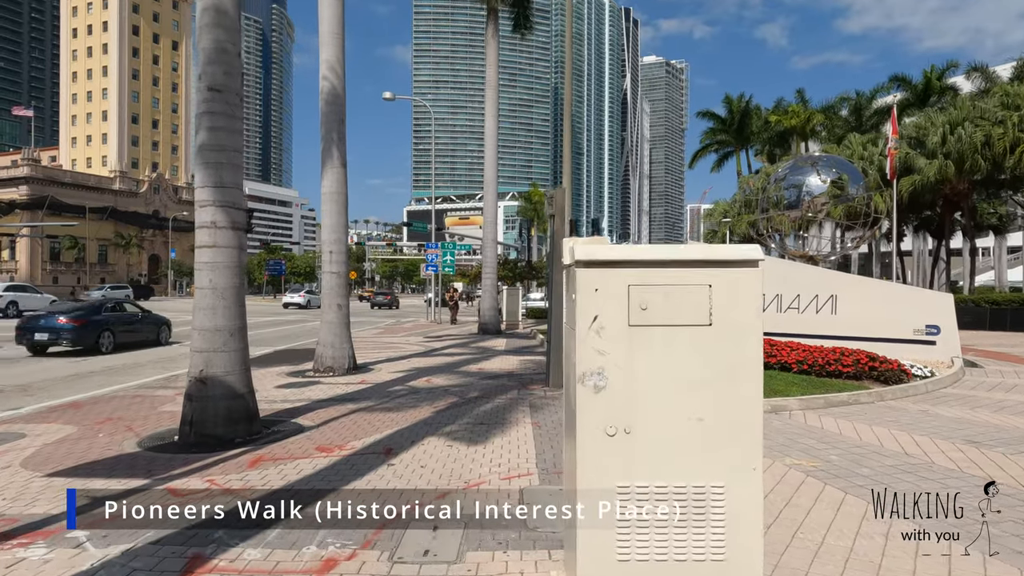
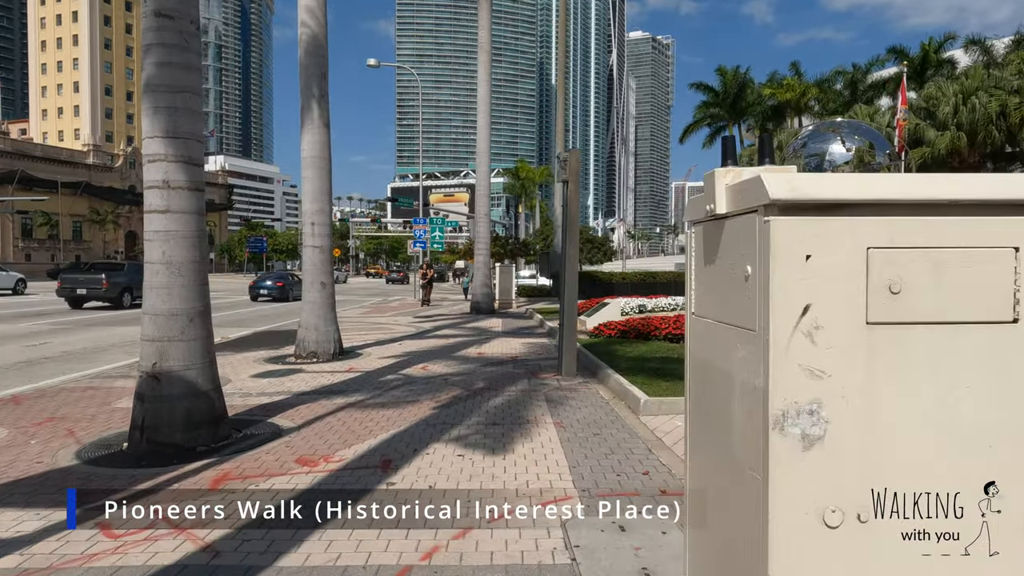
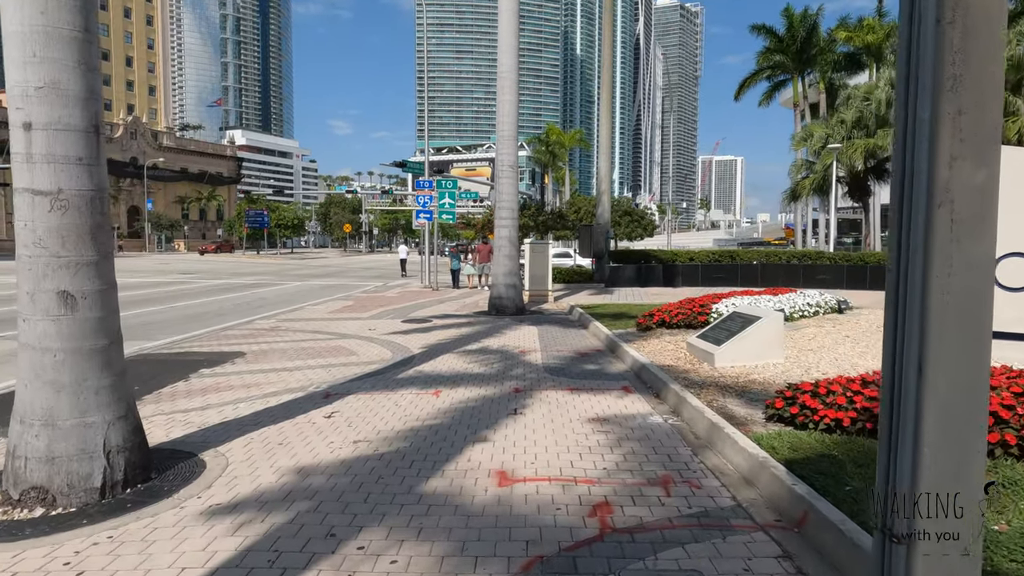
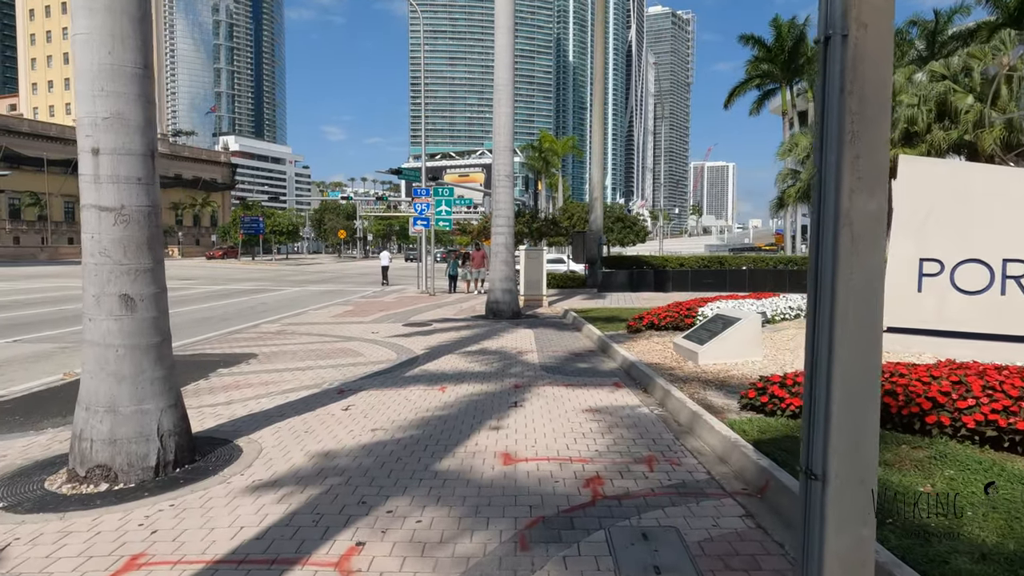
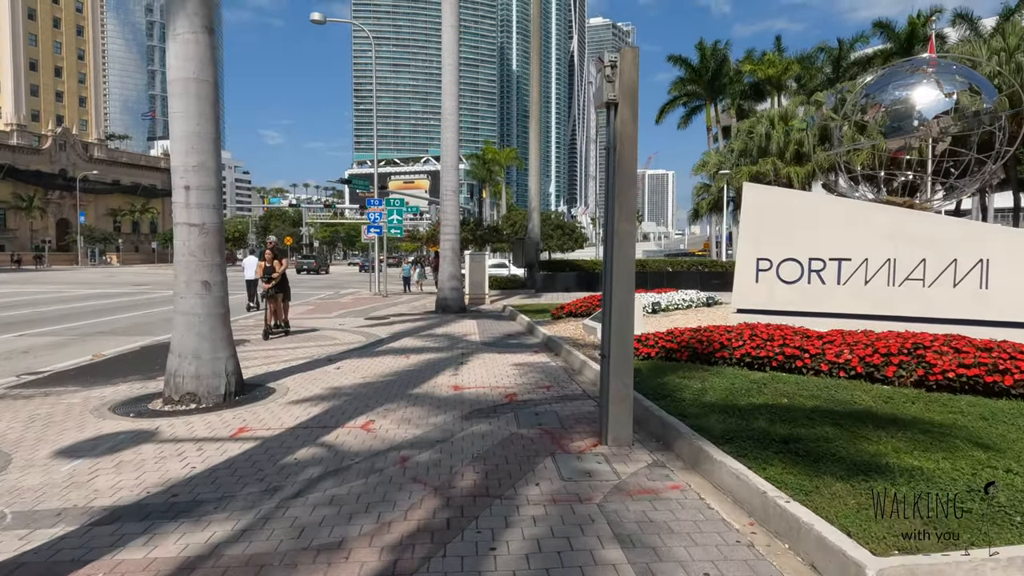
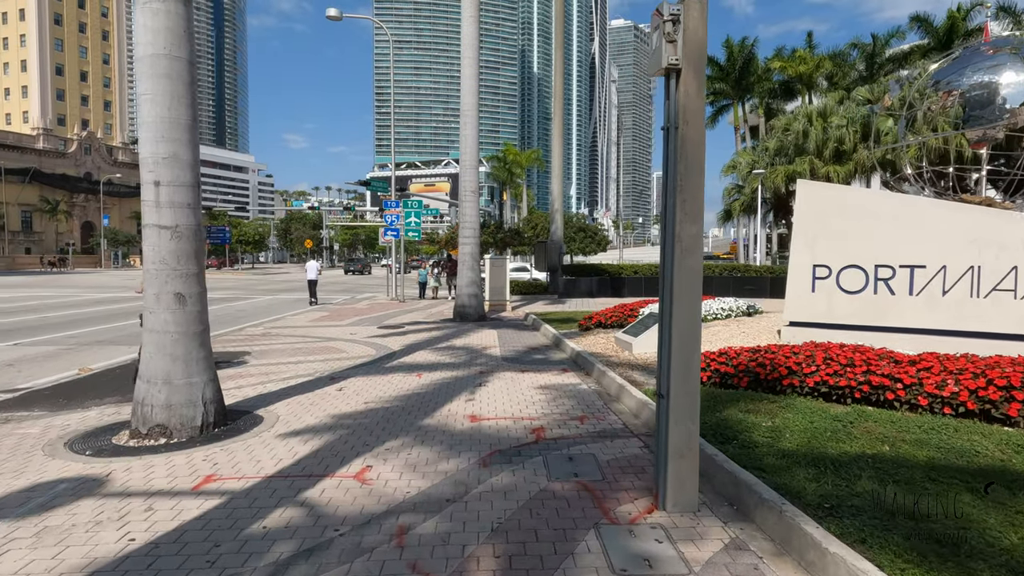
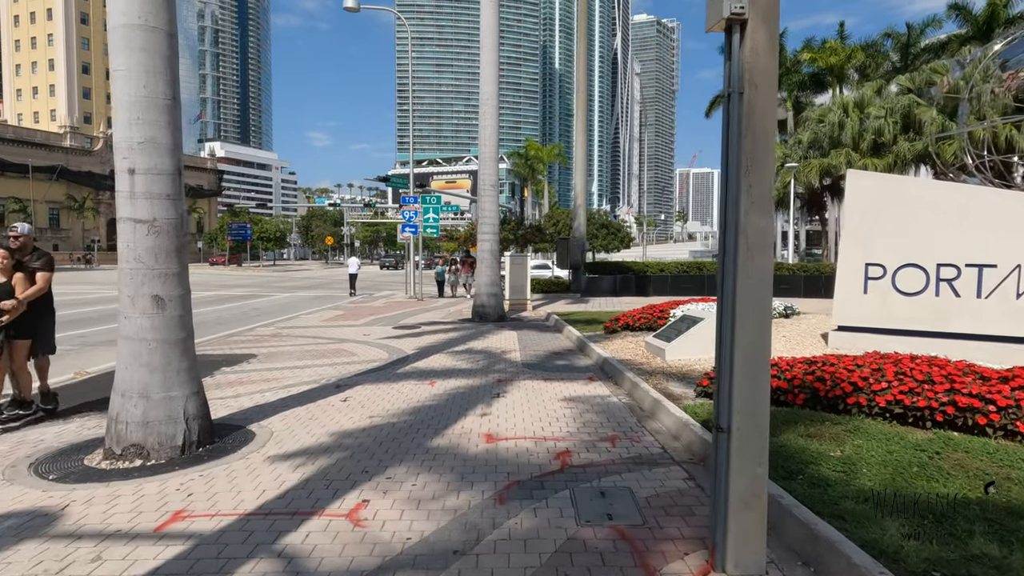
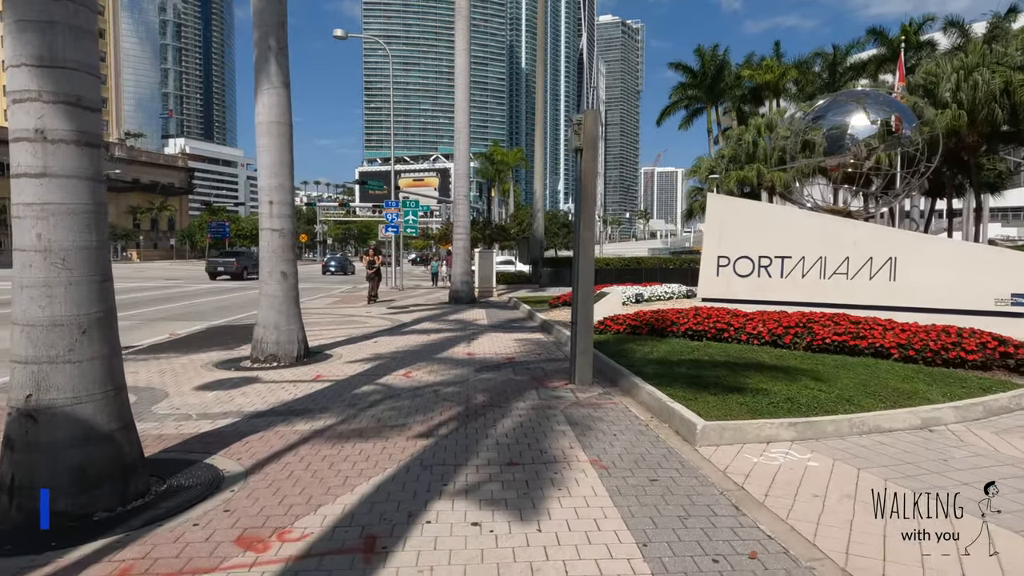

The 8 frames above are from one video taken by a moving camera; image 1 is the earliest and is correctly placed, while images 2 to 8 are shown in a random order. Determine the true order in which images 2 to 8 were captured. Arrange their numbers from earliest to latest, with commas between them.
2, 8, 5, 6, 7, 4, 3
